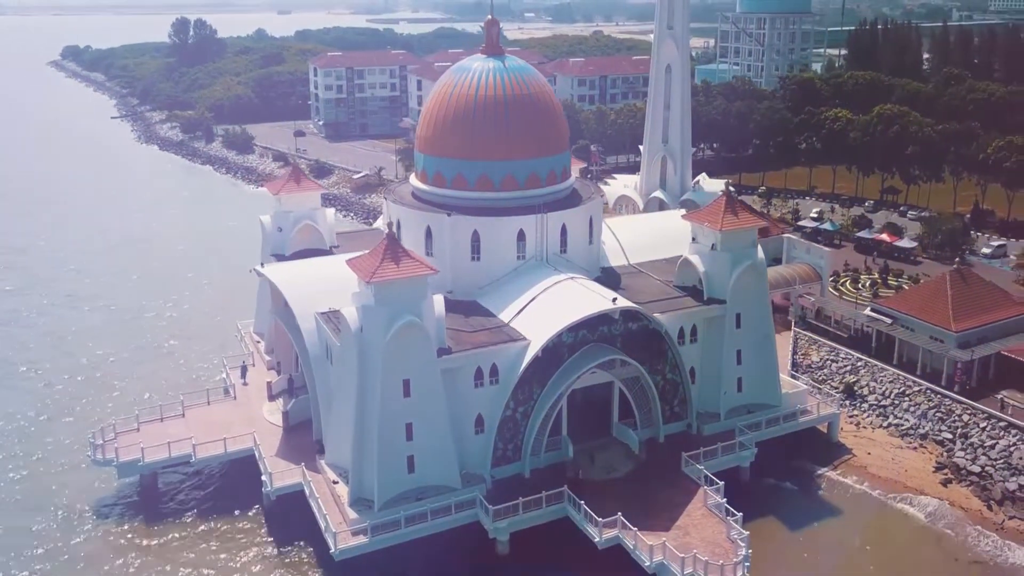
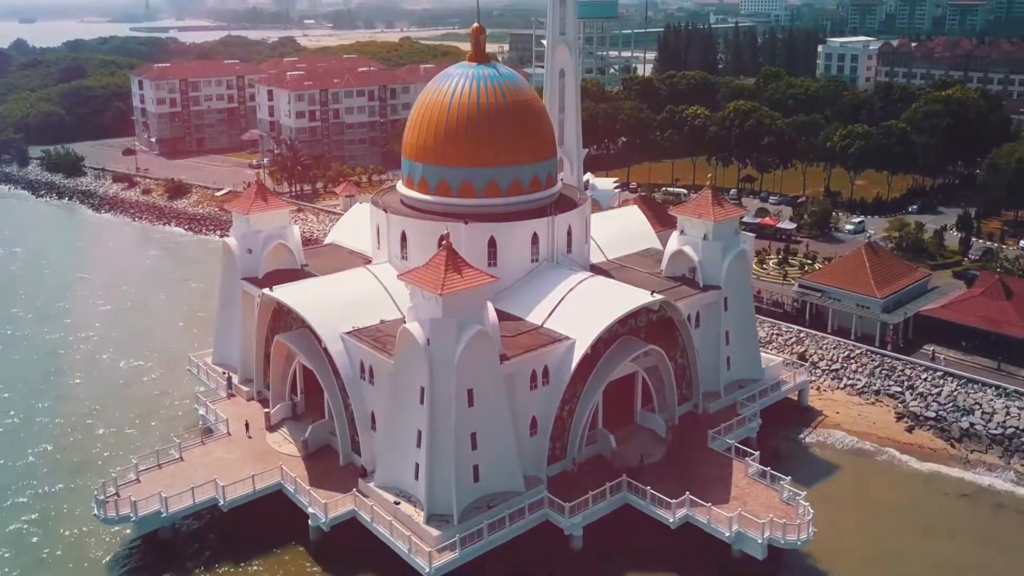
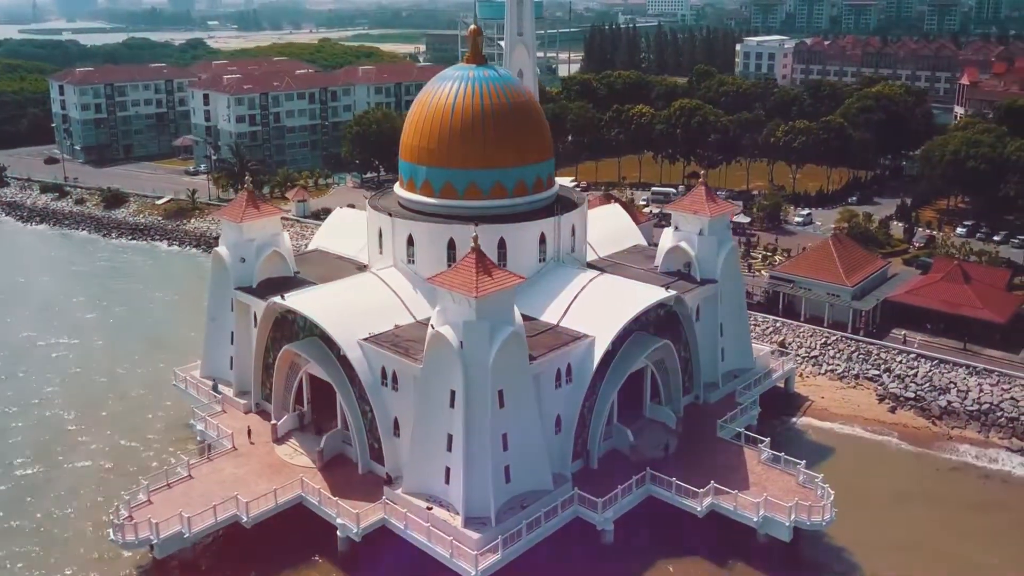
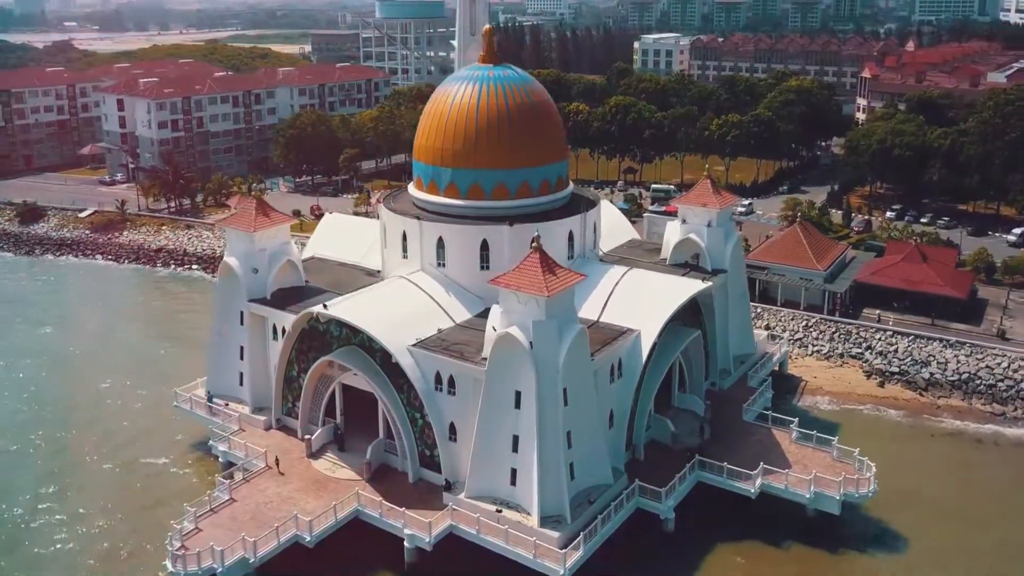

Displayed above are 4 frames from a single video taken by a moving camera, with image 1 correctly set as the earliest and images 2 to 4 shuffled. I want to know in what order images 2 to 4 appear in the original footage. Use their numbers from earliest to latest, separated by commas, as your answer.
2, 3, 4
